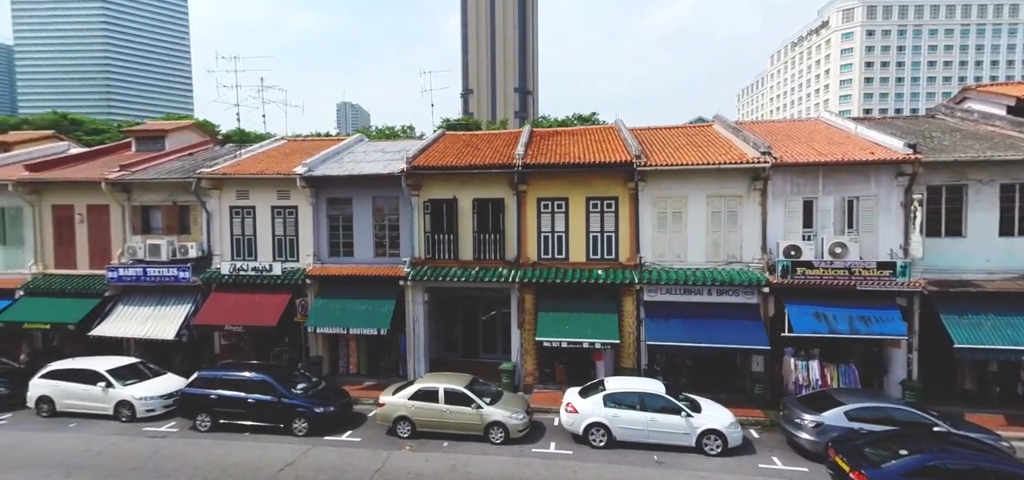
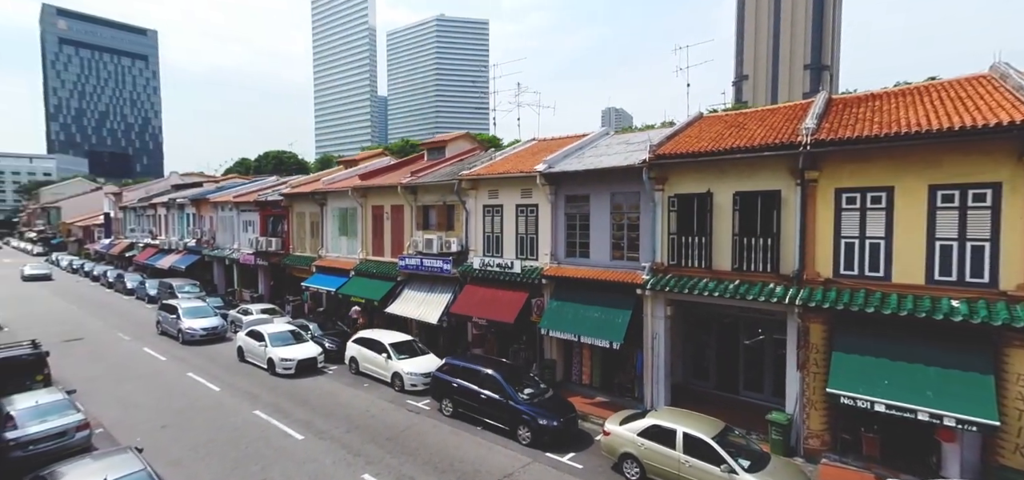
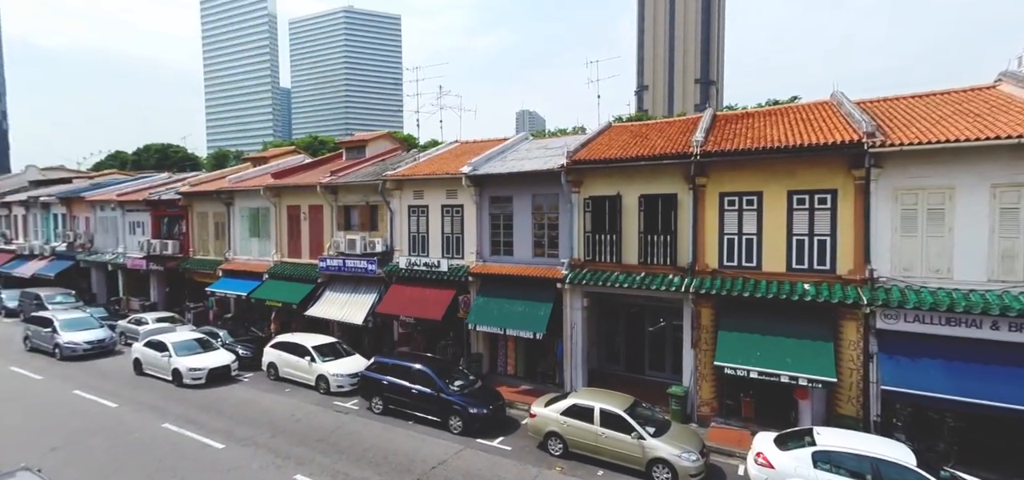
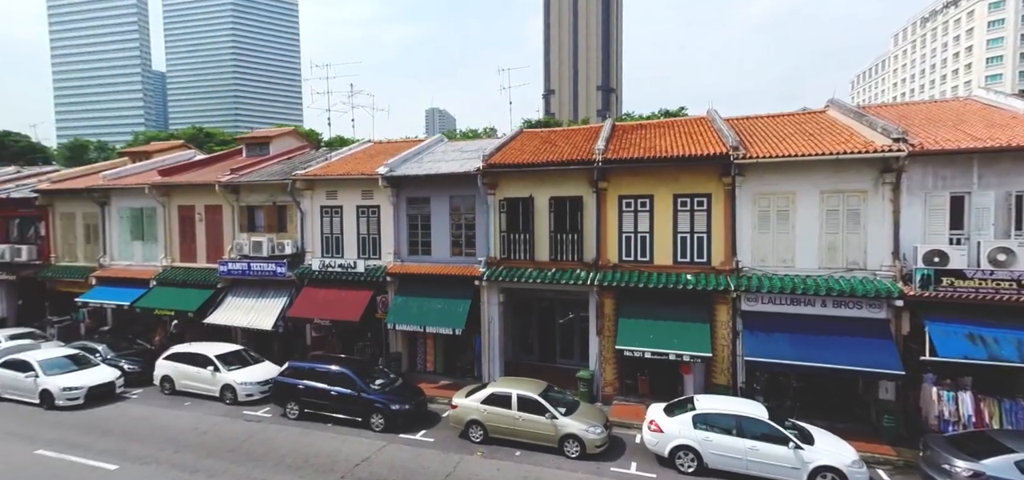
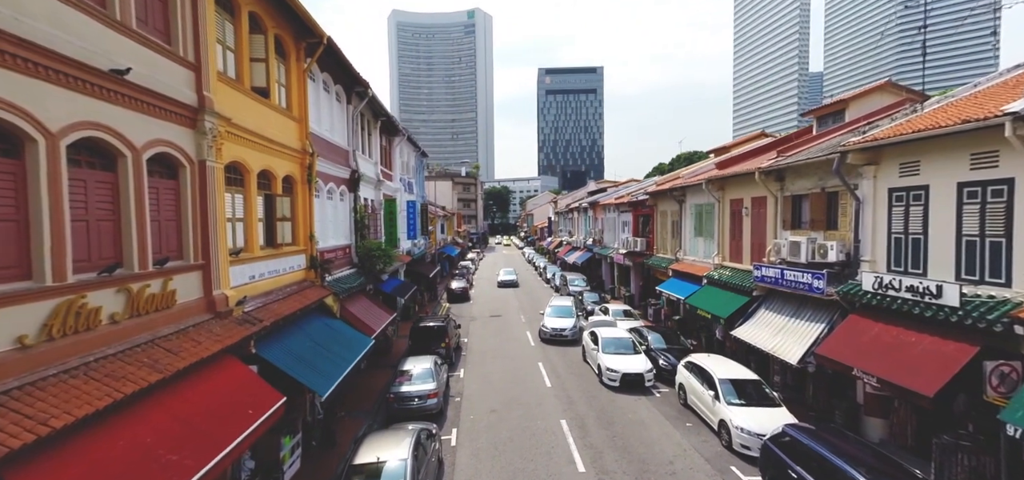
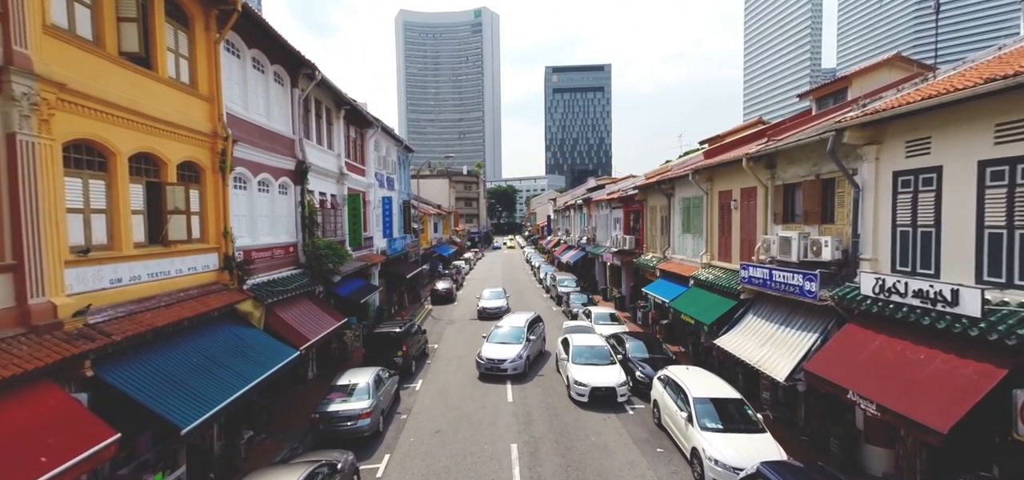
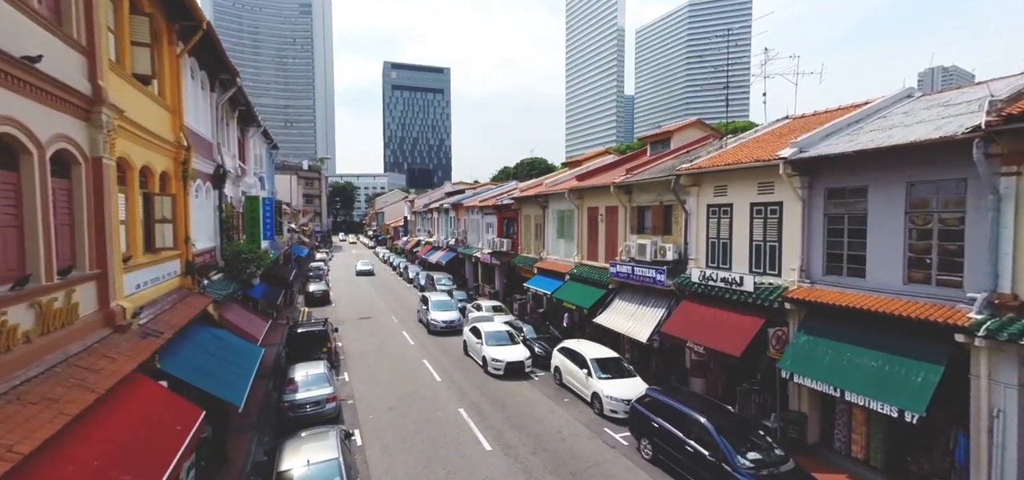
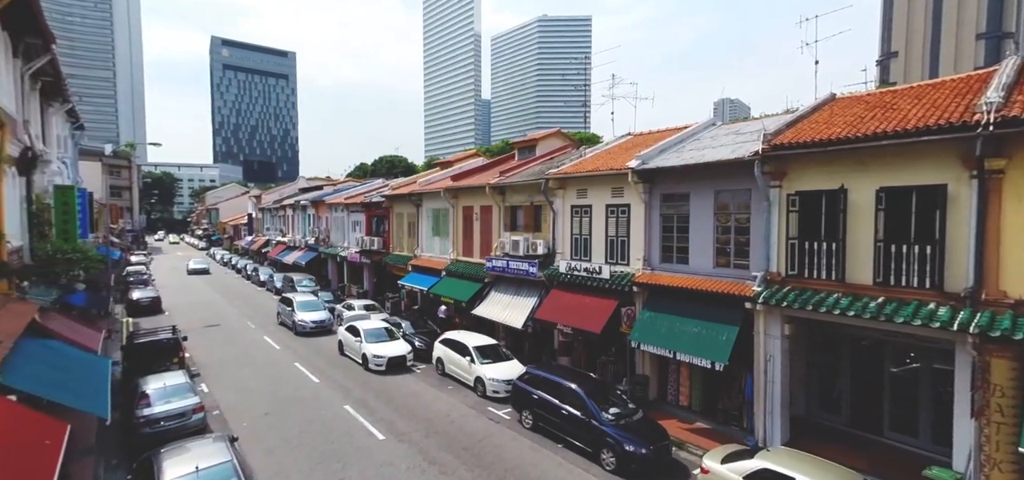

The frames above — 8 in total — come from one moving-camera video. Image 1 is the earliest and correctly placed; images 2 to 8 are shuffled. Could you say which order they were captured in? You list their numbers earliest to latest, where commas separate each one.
4, 3, 2, 8, 7, 5, 6
